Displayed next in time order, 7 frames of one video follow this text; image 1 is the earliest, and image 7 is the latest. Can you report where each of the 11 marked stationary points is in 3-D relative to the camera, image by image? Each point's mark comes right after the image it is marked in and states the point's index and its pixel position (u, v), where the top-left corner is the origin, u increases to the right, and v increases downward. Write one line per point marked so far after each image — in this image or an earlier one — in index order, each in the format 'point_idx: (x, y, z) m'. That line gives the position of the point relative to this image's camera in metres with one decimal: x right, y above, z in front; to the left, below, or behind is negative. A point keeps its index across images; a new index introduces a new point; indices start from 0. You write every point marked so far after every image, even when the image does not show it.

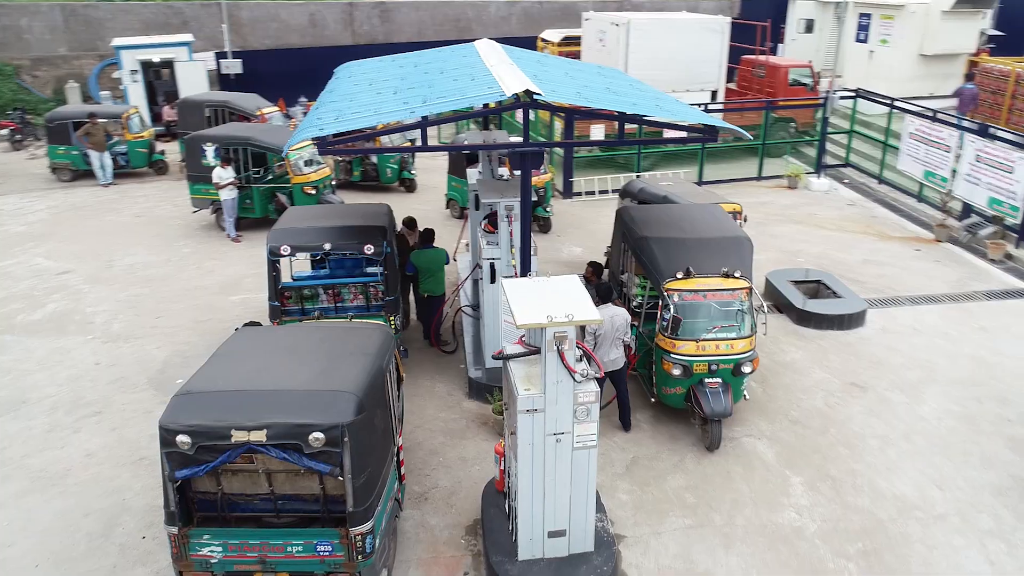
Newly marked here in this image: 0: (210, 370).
0: (-2.4, -0.6, +6.2) m
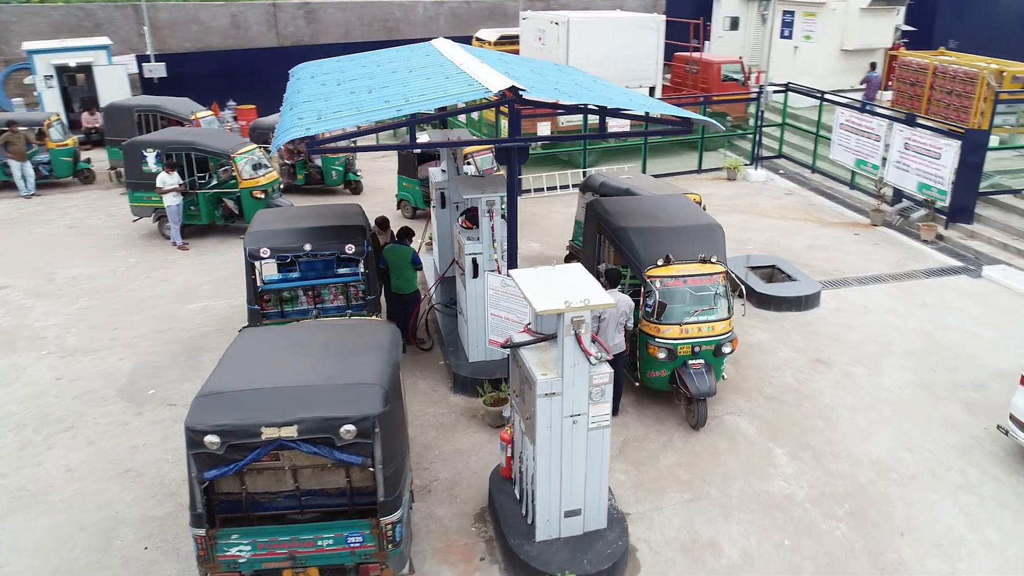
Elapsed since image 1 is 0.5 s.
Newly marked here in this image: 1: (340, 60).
0: (-2.2, -0.6, +6.2) m
1: (-2.8, +3.7, +12.5) m
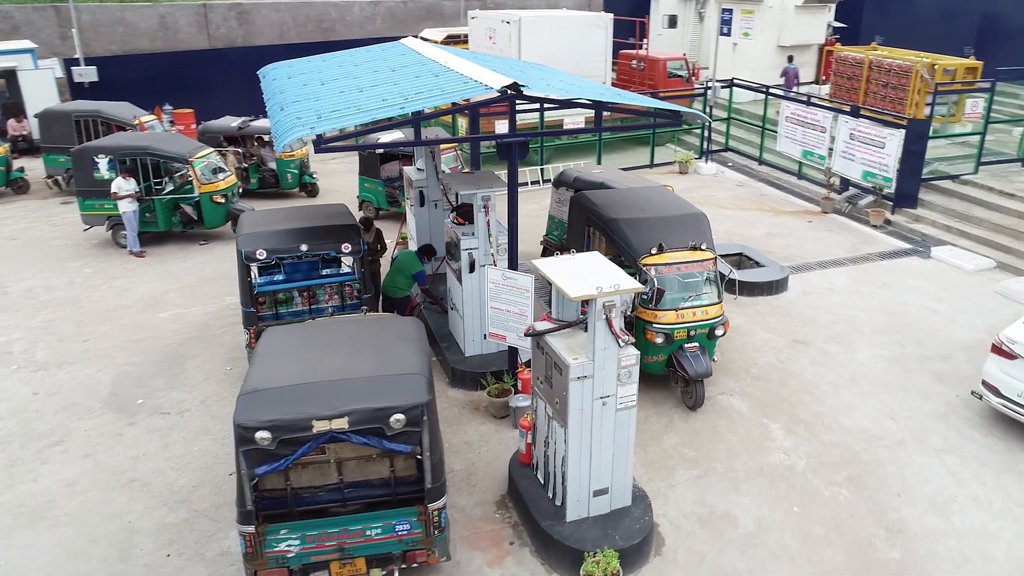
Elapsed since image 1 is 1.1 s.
0: (-2.0, -0.6, +6.2) m
1: (-3.2, +3.6, +12.5) m
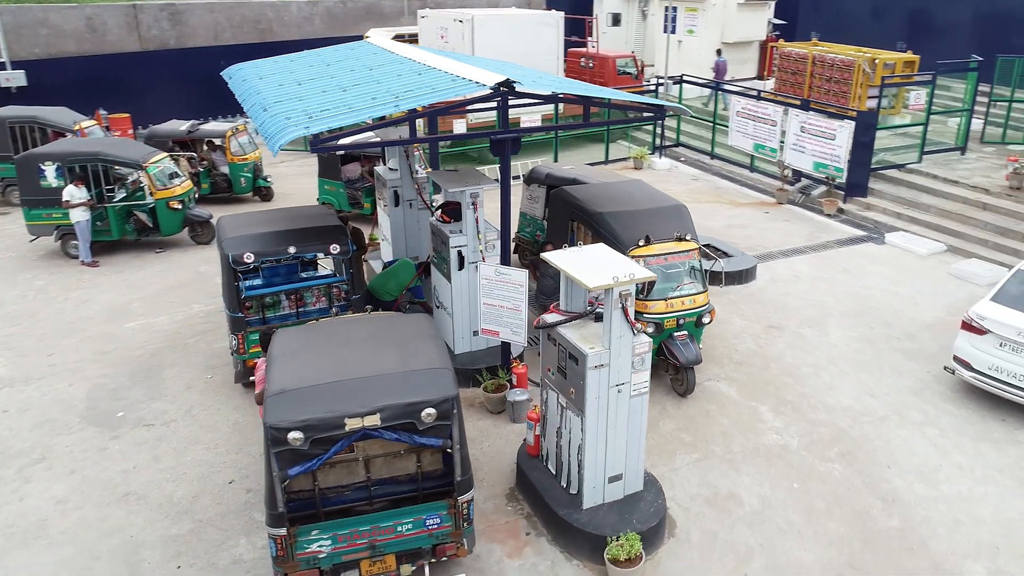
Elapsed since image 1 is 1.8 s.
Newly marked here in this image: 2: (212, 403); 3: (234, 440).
0: (-1.8, -0.6, +6.1) m
1: (-3.7, +3.6, +12.3) m
2: (-3.8, -1.4, +9.9) m
3: (-3.2, -1.7, +8.9) m
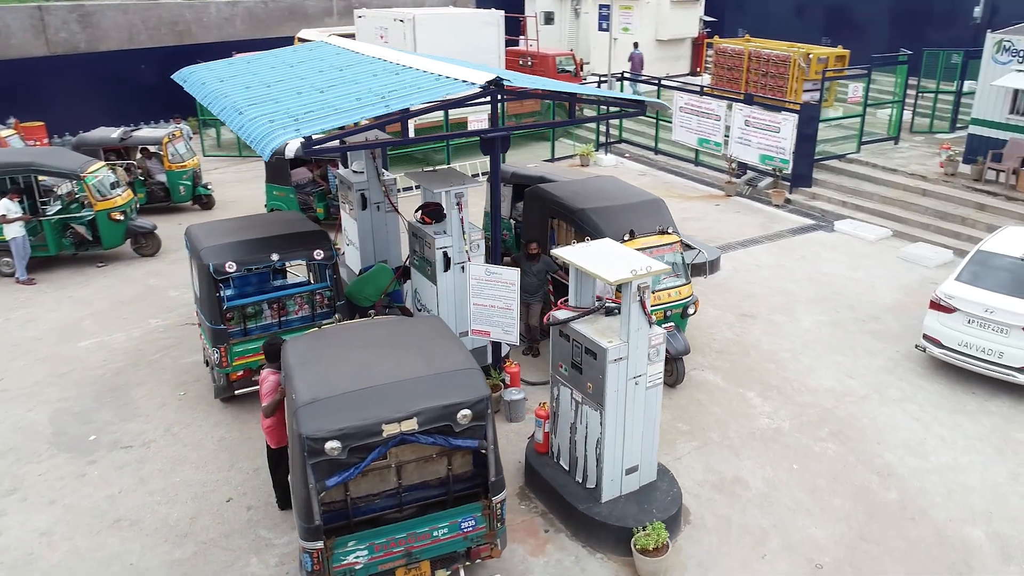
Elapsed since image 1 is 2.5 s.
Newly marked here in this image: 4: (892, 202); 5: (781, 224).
0: (-1.6, -0.7, +5.9) m
1: (-4.2, +3.4, +11.9) m
2: (-3.9, -1.6, +9.5) m
3: (-3.2, -1.9, +8.6) m
4: (+7.4, +1.7, +15.2) m
5: (+5.4, +1.3, +15.7) m
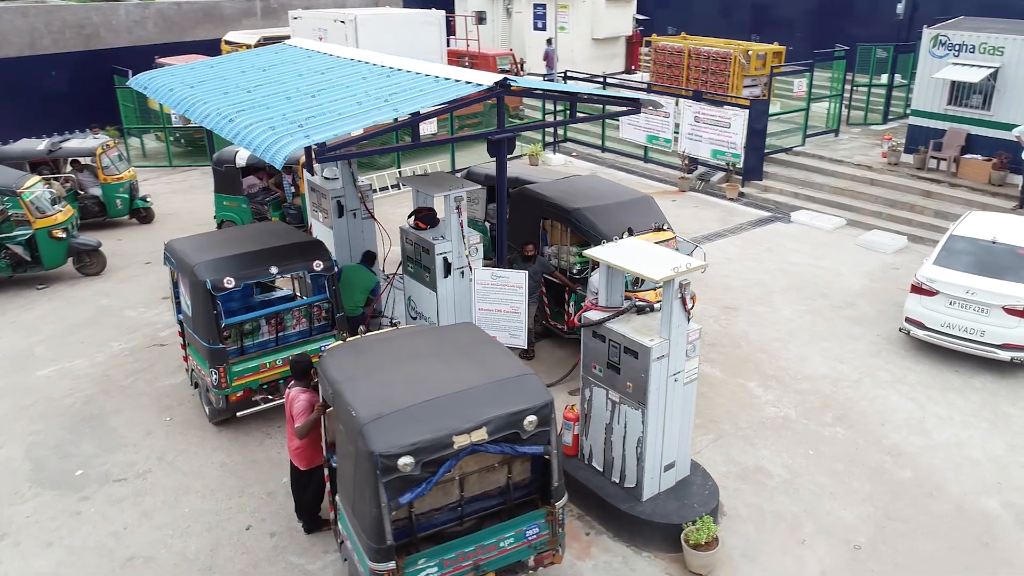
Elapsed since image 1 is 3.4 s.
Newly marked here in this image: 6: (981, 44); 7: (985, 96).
0: (-1.1, -0.8, +5.7) m
1: (-4.6, +3.2, +11.3) m
2: (-3.8, -1.8, +9.0) m
3: (-2.9, -2.0, +8.2) m
4: (+6.7, +2.0, +15.9) m
5: (+4.7, +1.5, +16.1) m
6: (+8.6, +4.5, +14.3) m
7: (+8.8, +3.6, +14.5) m
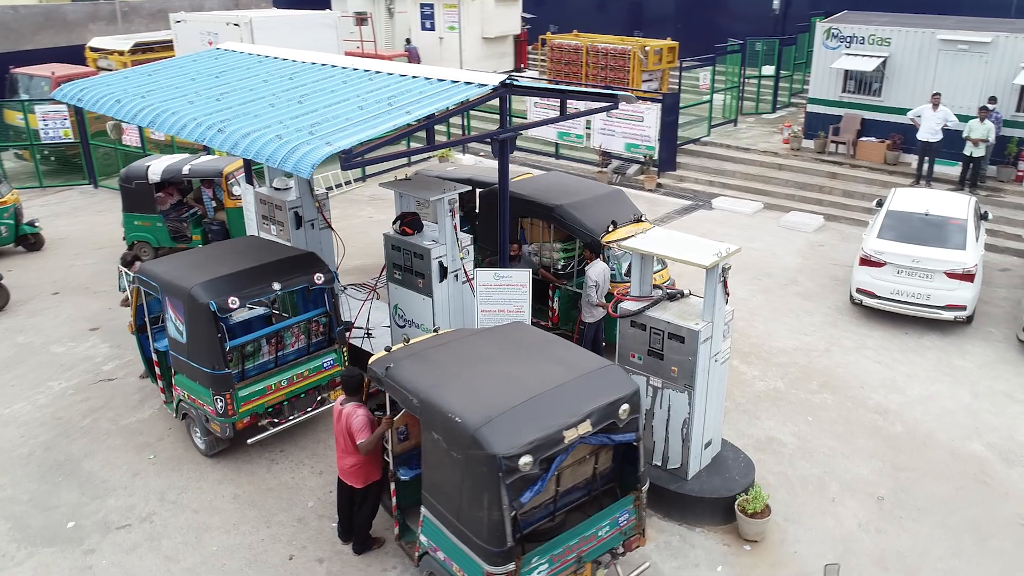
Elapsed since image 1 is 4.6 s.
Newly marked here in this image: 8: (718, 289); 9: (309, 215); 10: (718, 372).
0: (-0.4, -0.8, +5.6) m
1: (-5.1, +2.8, +10.5) m
2: (-3.5, -2.1, +8.3) m
3: (-2.6, -2.2, +7.7) m
4: (+5.3, +2.4, +17.0) m
5: (+3.3, +1.8, +16.9) m
6: (+7.2, +5.1, +15.7) m
7: (+7.4, +4.2, +15.9) m
8: (+1.8, 0.0, +6.9) m
9: (-3.0, +1.1, +11.5) m
10: (+1.9, -0.8, +7.3) m
